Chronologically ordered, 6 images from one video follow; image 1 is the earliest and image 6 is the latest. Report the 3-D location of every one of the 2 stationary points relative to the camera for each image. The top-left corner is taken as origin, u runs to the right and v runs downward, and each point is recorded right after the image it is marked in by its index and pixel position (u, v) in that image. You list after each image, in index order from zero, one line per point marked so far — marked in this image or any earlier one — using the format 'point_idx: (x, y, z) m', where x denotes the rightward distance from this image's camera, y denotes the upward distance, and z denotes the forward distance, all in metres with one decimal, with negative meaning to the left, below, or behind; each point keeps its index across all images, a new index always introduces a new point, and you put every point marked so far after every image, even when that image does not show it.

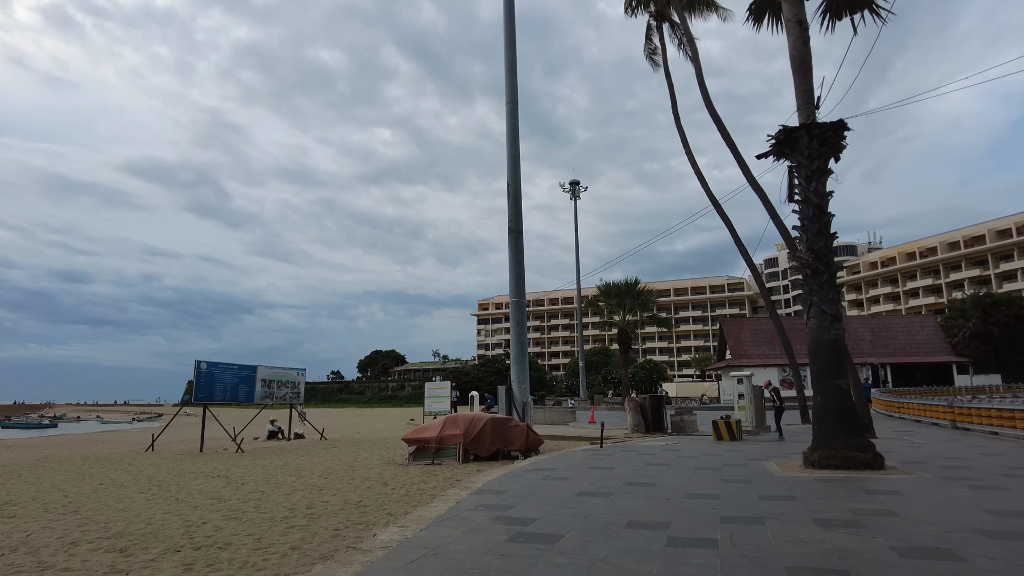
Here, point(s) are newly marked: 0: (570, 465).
0: (+1.1, -3.3, +10.9) m
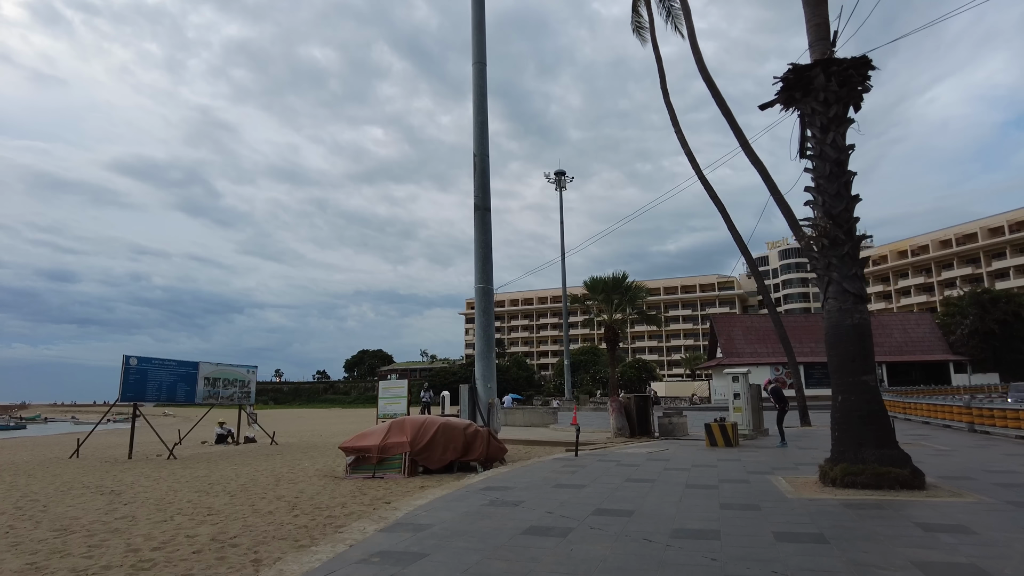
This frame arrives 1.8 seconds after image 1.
0: (+0.3, -2.9, +8.8) m
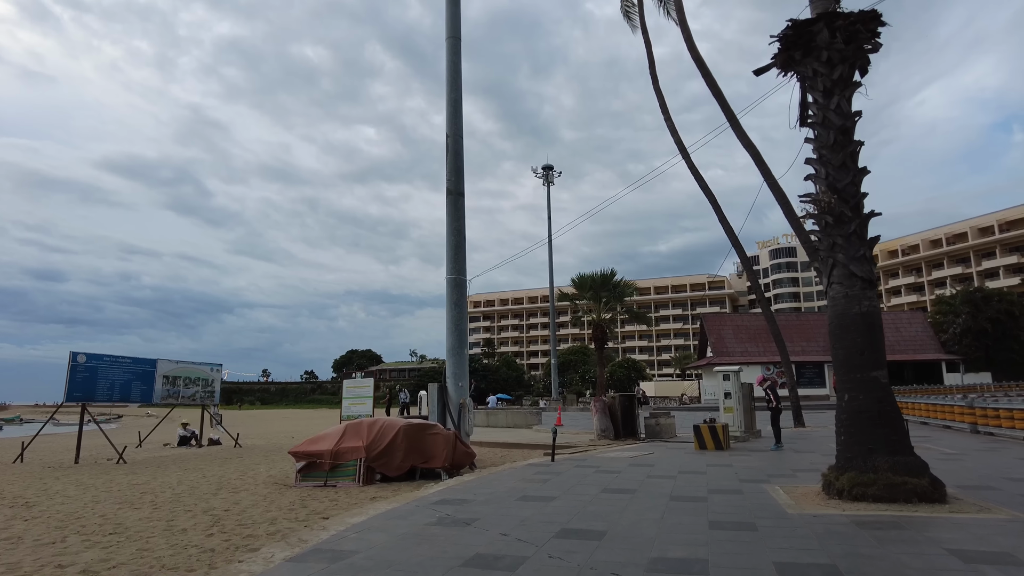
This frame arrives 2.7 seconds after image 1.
0: (-0.2, -2.7, +7.7) m
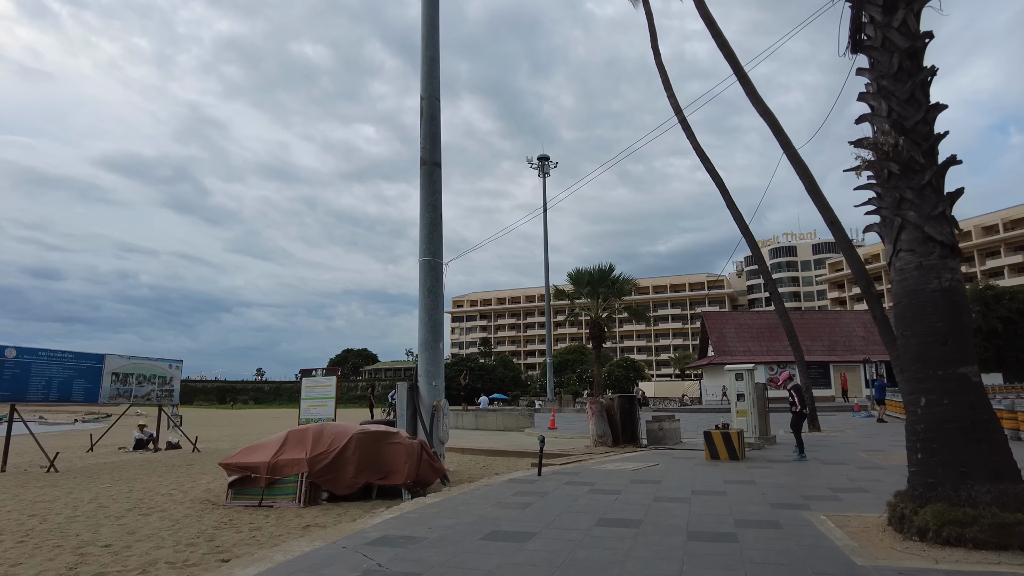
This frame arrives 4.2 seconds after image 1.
0: (-0.6, -2.4, +5.8) m
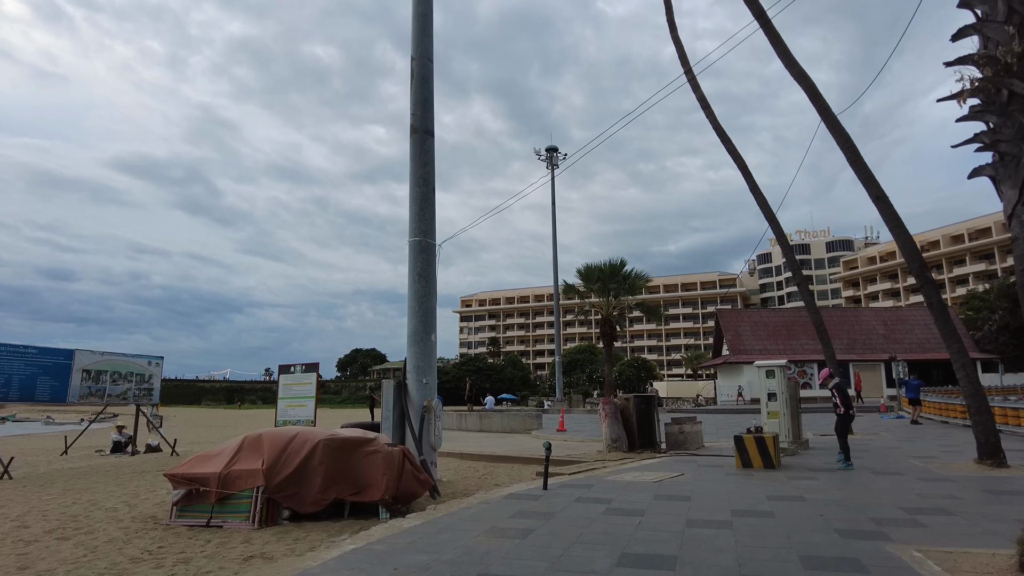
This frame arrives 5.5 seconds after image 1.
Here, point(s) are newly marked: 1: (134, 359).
0: (-0.6, -2.1, +4.4) m
1: (-10.7, -2.0, +16.6) m
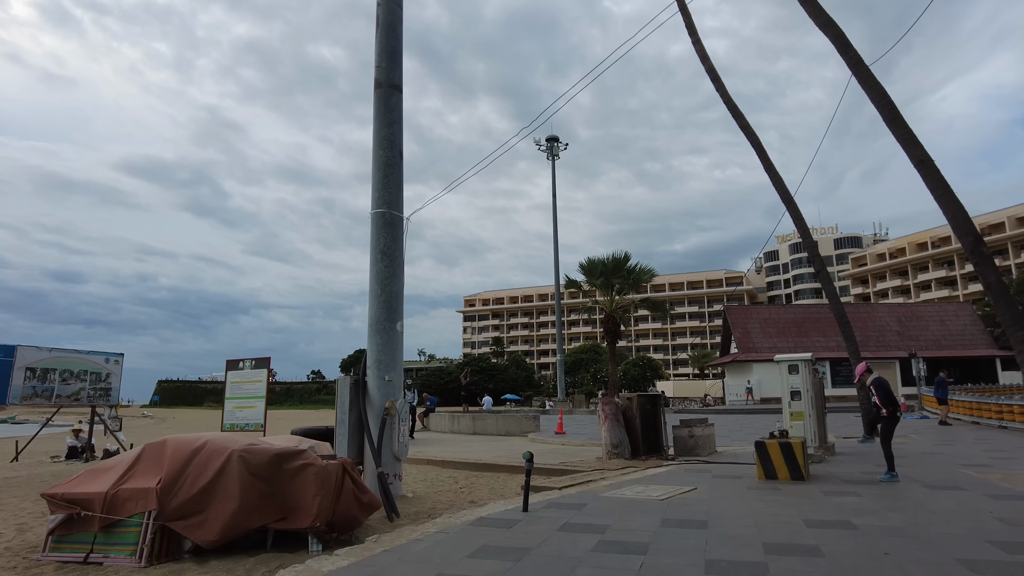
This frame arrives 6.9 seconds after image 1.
0: (-1.0, -1.8, +2.8) m
1: (-10.9, -1.7, +15.1) m
